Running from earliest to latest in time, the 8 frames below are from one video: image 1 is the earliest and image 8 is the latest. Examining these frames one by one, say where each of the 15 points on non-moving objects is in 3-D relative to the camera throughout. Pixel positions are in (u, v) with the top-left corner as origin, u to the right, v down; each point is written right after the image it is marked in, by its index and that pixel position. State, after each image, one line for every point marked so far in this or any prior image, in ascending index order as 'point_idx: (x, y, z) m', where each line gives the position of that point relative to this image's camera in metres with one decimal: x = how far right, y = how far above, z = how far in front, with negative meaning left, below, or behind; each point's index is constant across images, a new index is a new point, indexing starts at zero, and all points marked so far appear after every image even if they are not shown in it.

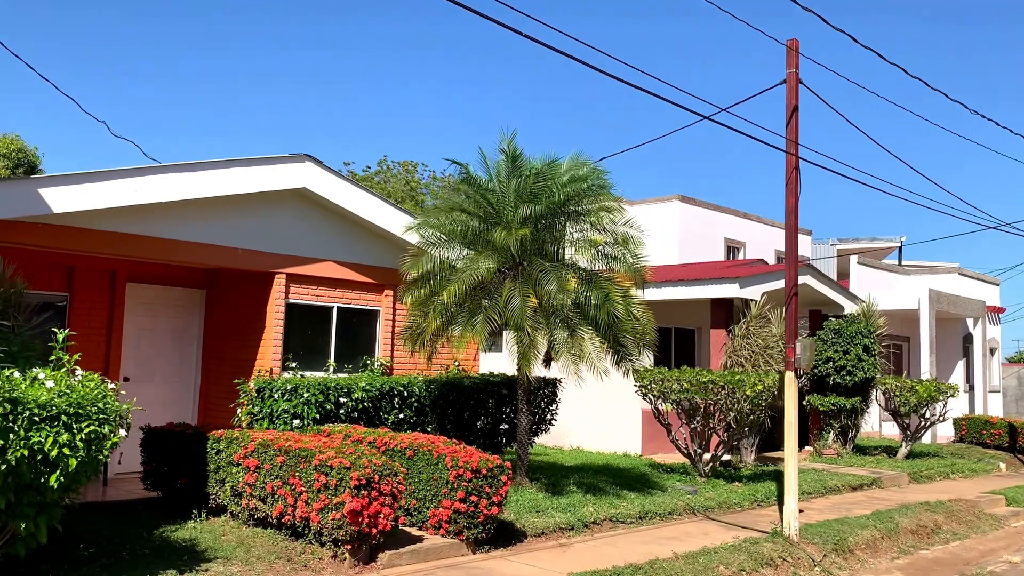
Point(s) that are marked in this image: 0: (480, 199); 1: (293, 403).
0: (-0.3, +0.9, +9.4) m
1: (-2.2, -1.2, +9.1) m
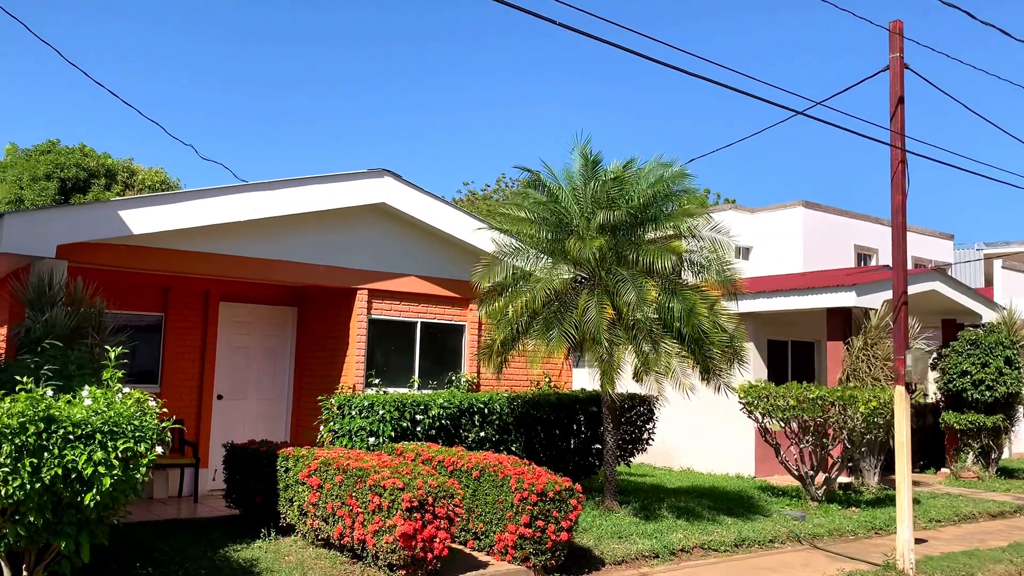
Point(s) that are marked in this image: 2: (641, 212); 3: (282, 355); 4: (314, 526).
0: (+0.4, +0.8, +9.0) m
1: (-1.4, -1.3, +9.0) m
2: (+1.3, +0.8, +8.8) m
3: (-3.0, -0.9, +11.5) m
4: (-1.6, -1.9, +7.4) m
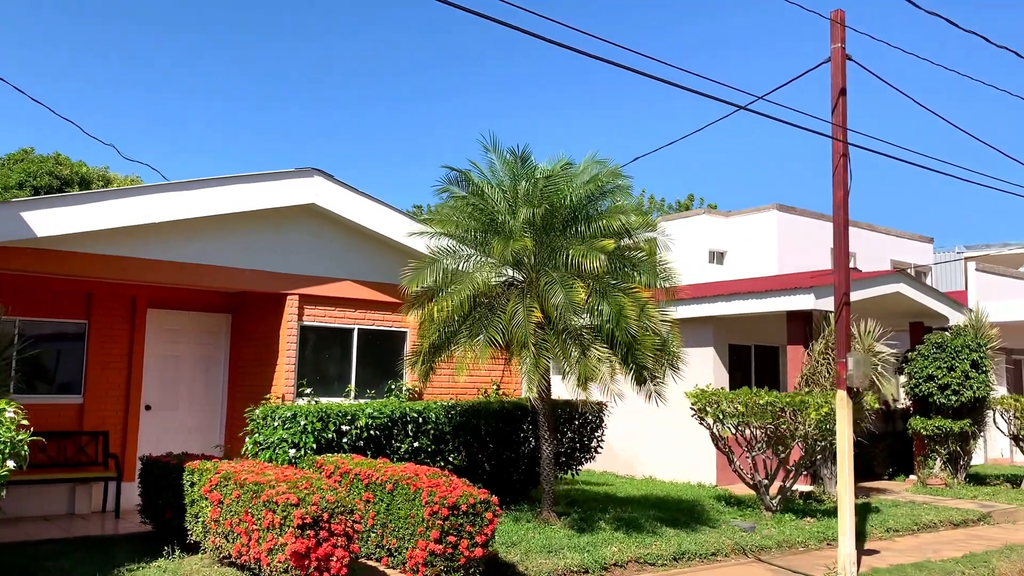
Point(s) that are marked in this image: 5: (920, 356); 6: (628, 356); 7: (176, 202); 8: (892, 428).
0: (-0.3, +0.8, +8.6) m
1: (-2.1, -1.4, +8.5) m
2: (+0.6, +0.7, +8.4) m
3: (-3.7, -0.9, +11.1) m
4: (-2.3, -2.0, +6.9) m
5: (+6.6, -1.1, +14.6) m
6: (+1.1, -0.6, +8.2) m
7: (-3.3, +0.9, +8.9) m
8: (+6.6, -2.4, +15.6) m
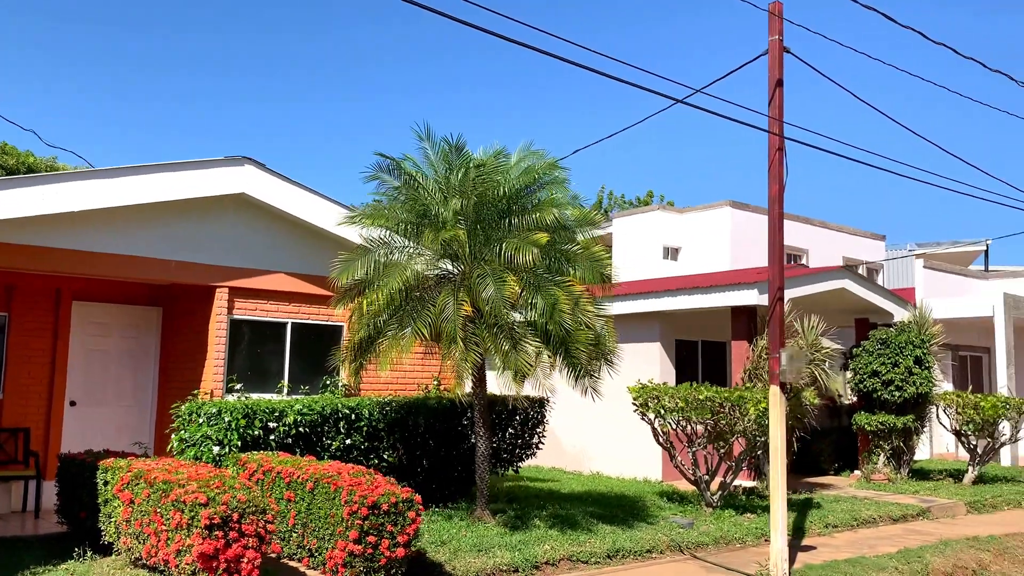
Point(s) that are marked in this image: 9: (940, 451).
0: (-0.9, +0.8, +8.4) m
1: (-2.7, -1.3, +8.3) m
2: (-0.1, +0.8, +8.3) m
3: (-4.4, -0.8, +10.8) m
4: (-2.8, -1.9, +6.7) m
5: (+5.7, -1.0, +14.6) m
6: (+0.4, -0.6, +8.1) m
7: (-3.9, +0.9, +8.6) m
8: (+5.7, -2.4, +15.7) m
9: (+9.1, -3.5, +19.2) m
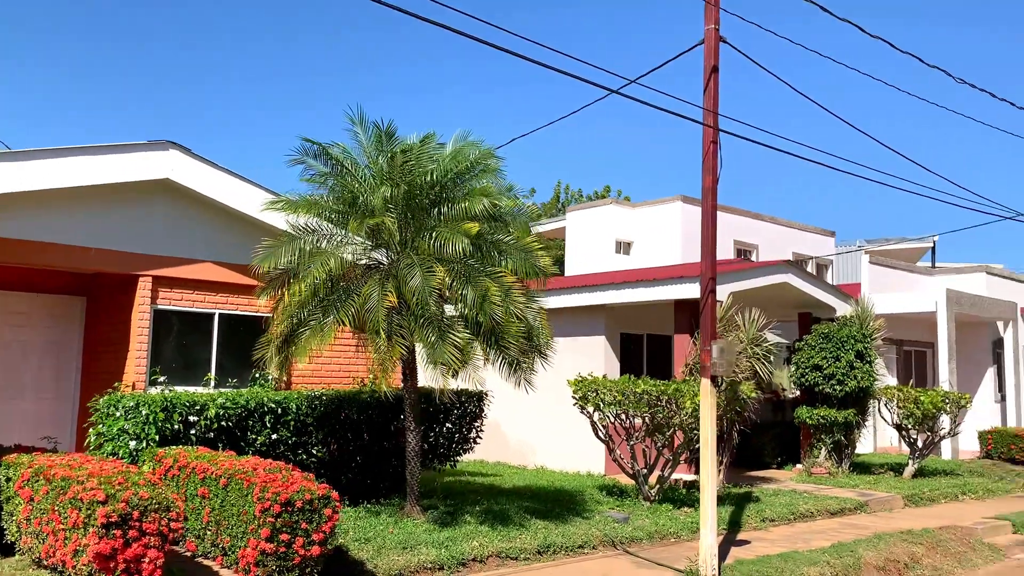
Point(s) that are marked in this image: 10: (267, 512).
0: (-1.5, +0.9, +8.1) m
1: (-3.4, -1.2, +8.0) m
2: (-0.7, +0.9, +8.1) m
3: (-5.1, -0.7, +10.4) m
4: (-3.4, -1.8, +6.4) m
5: (+4.8, -0.9, +14.7) m
6: (-0.2, -0.5, +7.9) m
7: (-4.6, +1.0, +8.2) m
8: (+4.7, -2.3, +15.7) m
9: (+8.0, -3.4, +19.4) m
10: (-1.7, -1.5, +6.2) m
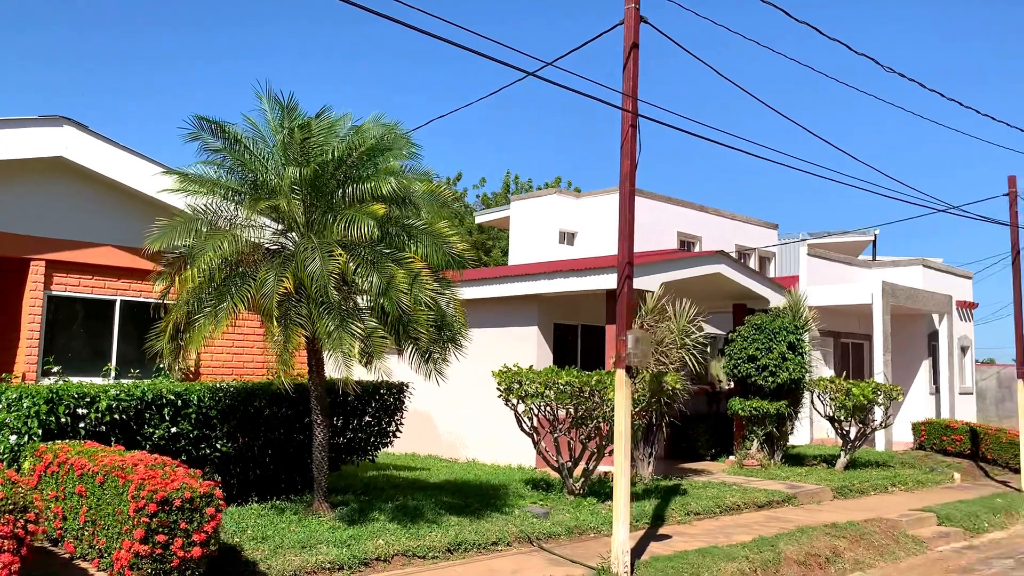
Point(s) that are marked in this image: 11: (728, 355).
0: (-2.3, +1.0, +7.7) m
1: (-4.1, -1.1, +7.5) m
2: (-1.4, +1.0, +7.7) m
3: (-6.0, -0.5, +9.8) m
4: (-4.1, -1.7, +5.9) m
5: (+3.7, -0.8, +14.5) m
6: (-1.0, -0.4, +7.5) m
7: (-5.3, +1.2, +7.6) m
8: (+3.5, -2.1, +15.6) m
9: (+6.6, -3.2, +19.4) m
10: (-2.4, -1.4, +5.8) m
11: (+3.5, -1.1, +14.7) m
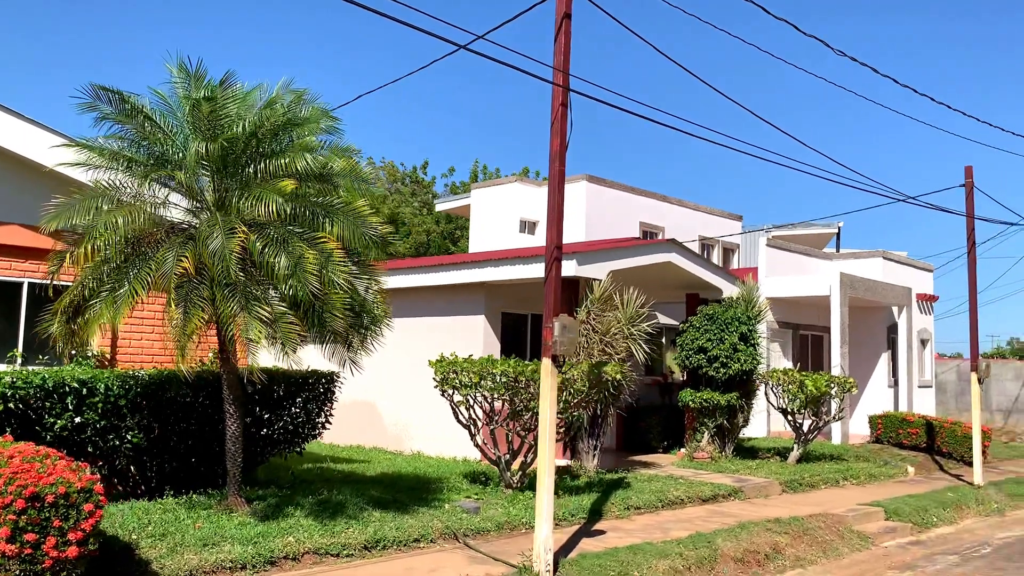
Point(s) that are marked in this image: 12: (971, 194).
0: (-2.9, +1.2, +7.2) m
1: (-4.8, -0.9, +6.9) m
2: (-2.1, +1.1, +7.2) m
3: (-6.7, -0.3, +9.2) m
4: (-4.7, -1.5, +5.3) m
5: (+2.9, -0.6, +14.2) m
6: (-1.6, -0.2, +7.1) m
7: (-6.0, +1.4, +7.0) m
8: (+2.7, -1.9, +15.3) m
9: (+5.6, -3.0, +19.2) m
10: (-3.0, -1.3, +5.3) m
11: (+2.7, -0.9, +14.4) m
12: (+7.6, +1.5, +14.9) m
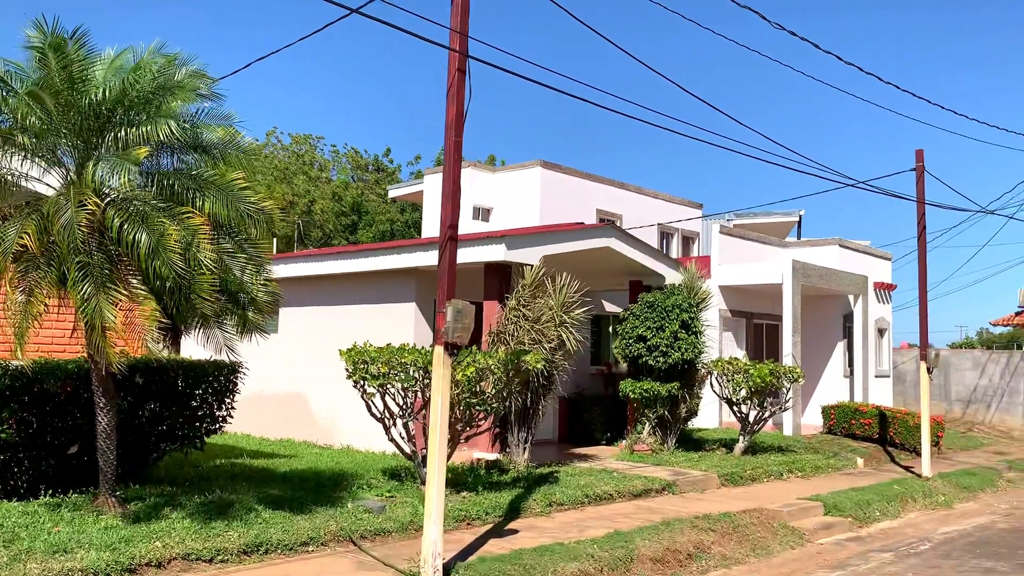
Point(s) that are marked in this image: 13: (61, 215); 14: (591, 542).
0: (-3.7, +1.3, +6.5) m
1: (-5.6, -0.7, +6.2) m
2: (-2.9, +1.3, +6.5) m
3: (-7.6, -0.2, +8.4) m
4: (-5.5, -1.4, +4.6) m
5: (+1.9, -0.4, +13.7) m
6: (-2.4, -0.1, +6.5) m
7: (-6.8, +1.5, +6.3) m
8: (+1.6, -1.7, +14.8) m
9: (+4.5, -2.7, +18.8) m
10: (-3.7, -1.2, +4.7) m
11: (+1.7, -0.7, +13.9) m
12: (+6.5, +1.8, +14.4) m
13: (-3.0, +0.5, +6.1) m
14: (+0.7, -2.2, +8.0) m
